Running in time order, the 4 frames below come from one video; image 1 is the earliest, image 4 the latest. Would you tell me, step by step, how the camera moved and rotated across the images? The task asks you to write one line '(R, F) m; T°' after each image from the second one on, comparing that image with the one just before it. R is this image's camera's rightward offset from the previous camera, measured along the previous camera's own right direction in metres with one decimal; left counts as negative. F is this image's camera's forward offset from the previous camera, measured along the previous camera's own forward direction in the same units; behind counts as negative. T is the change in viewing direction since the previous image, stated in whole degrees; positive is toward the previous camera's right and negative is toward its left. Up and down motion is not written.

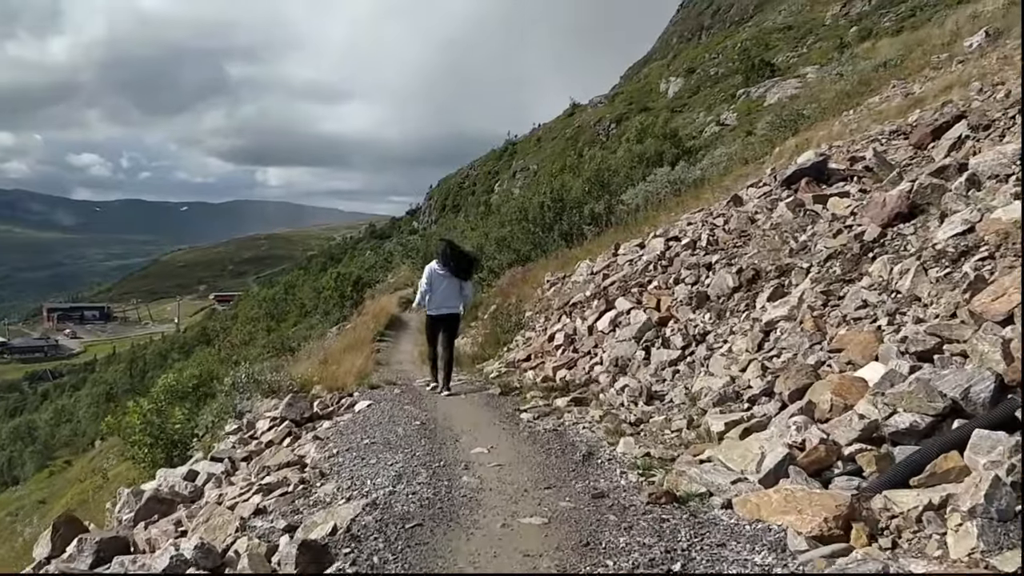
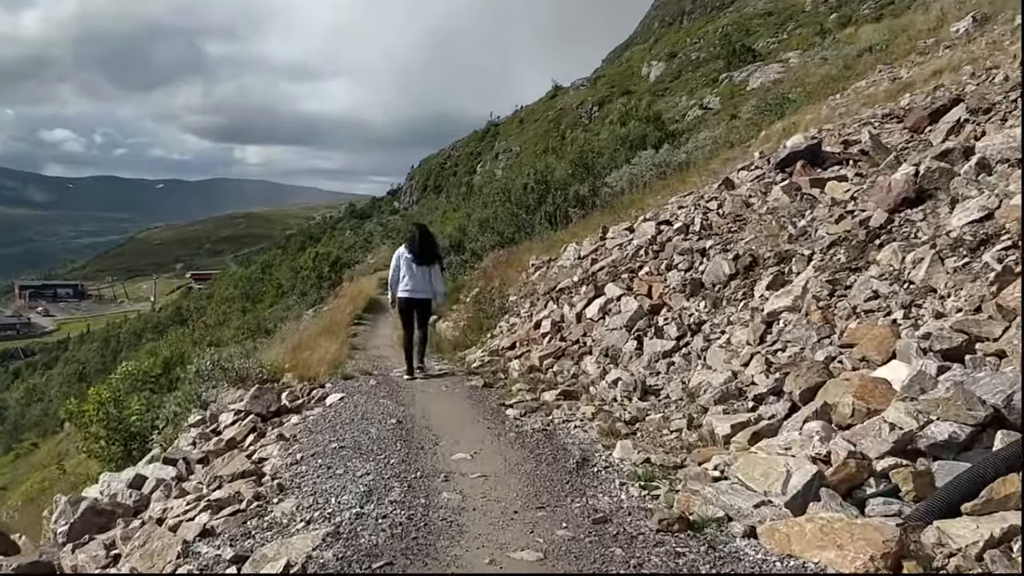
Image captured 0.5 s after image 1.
(-0.1, +0.7) m; +1°
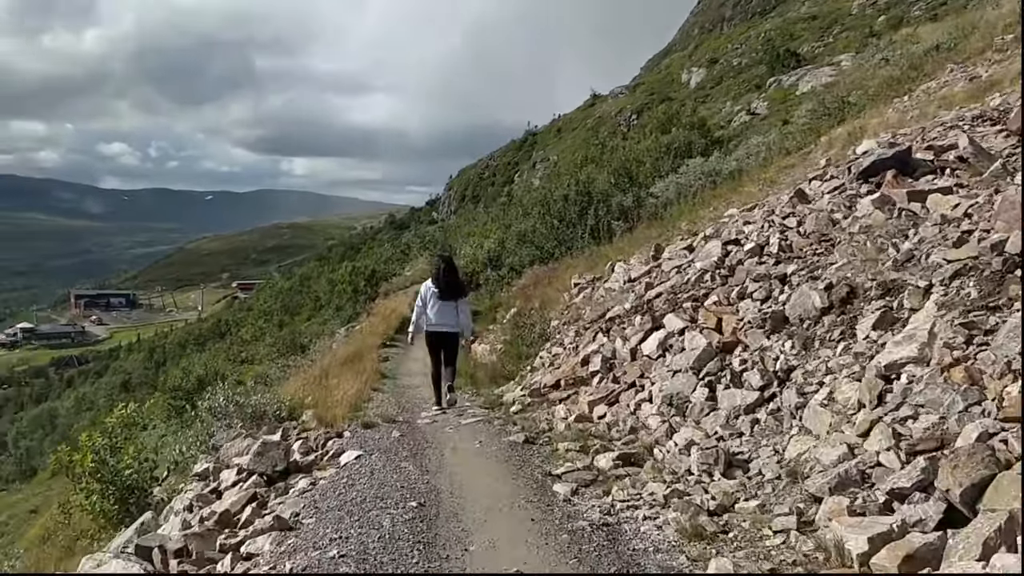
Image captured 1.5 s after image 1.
(-0.1, +1.6) m; -3°
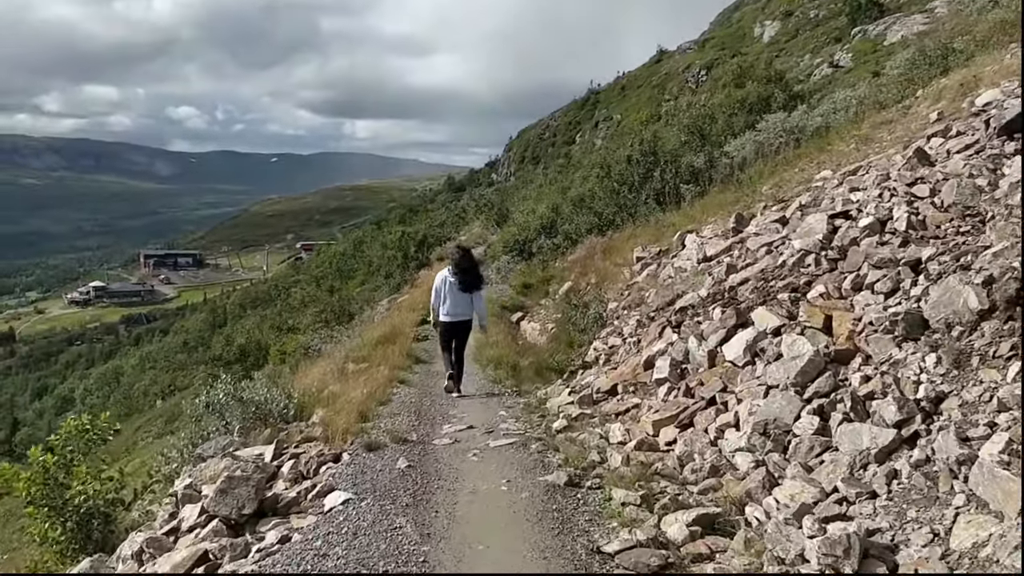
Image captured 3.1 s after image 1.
(+0.1, +2.1) m; -4°
